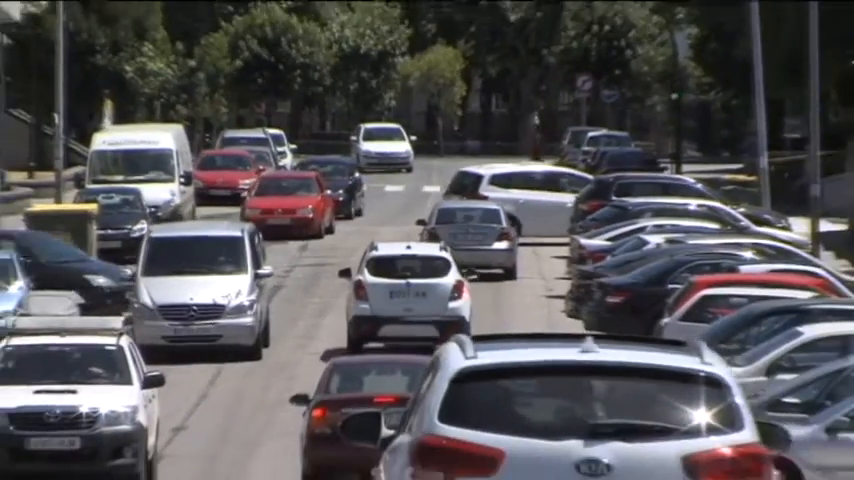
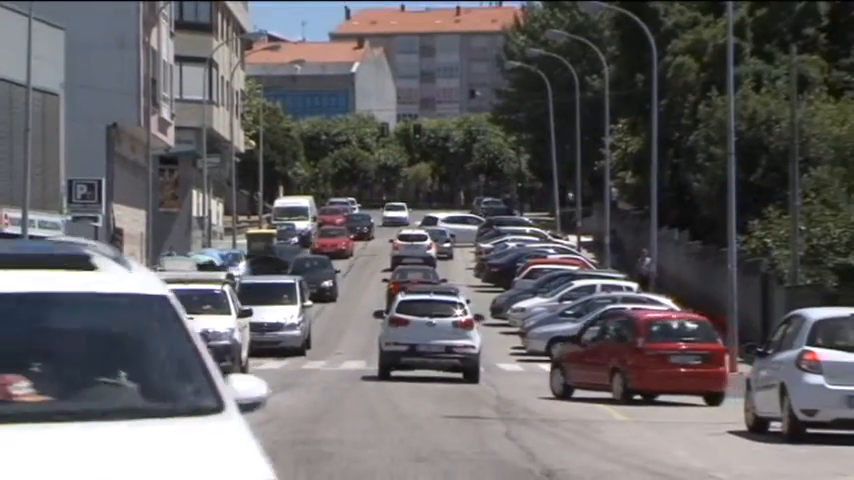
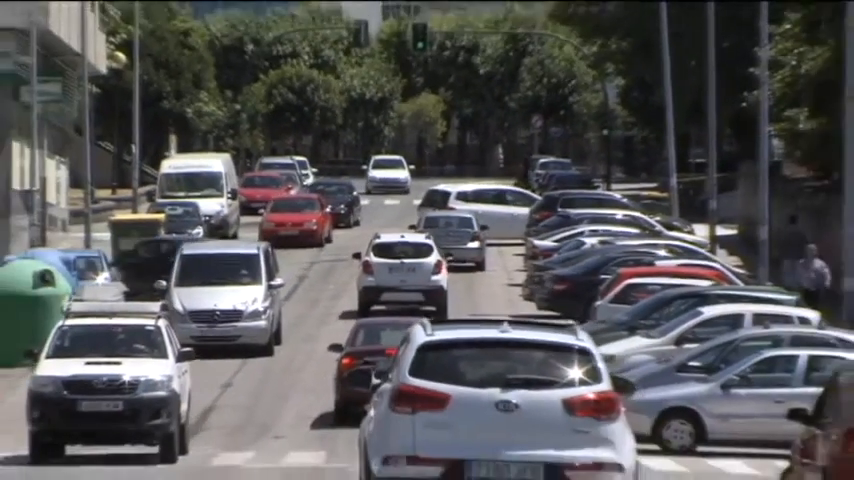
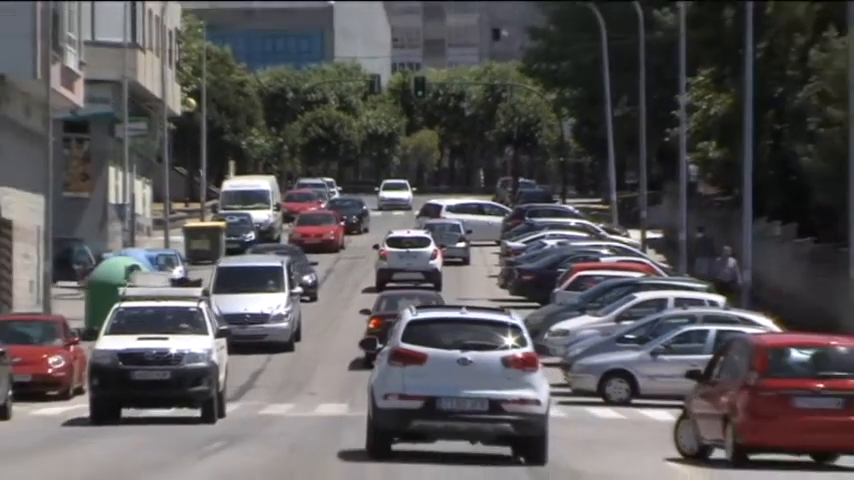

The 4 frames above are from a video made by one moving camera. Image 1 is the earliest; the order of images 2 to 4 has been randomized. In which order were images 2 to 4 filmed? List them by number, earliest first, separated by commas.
3, 4, 2
